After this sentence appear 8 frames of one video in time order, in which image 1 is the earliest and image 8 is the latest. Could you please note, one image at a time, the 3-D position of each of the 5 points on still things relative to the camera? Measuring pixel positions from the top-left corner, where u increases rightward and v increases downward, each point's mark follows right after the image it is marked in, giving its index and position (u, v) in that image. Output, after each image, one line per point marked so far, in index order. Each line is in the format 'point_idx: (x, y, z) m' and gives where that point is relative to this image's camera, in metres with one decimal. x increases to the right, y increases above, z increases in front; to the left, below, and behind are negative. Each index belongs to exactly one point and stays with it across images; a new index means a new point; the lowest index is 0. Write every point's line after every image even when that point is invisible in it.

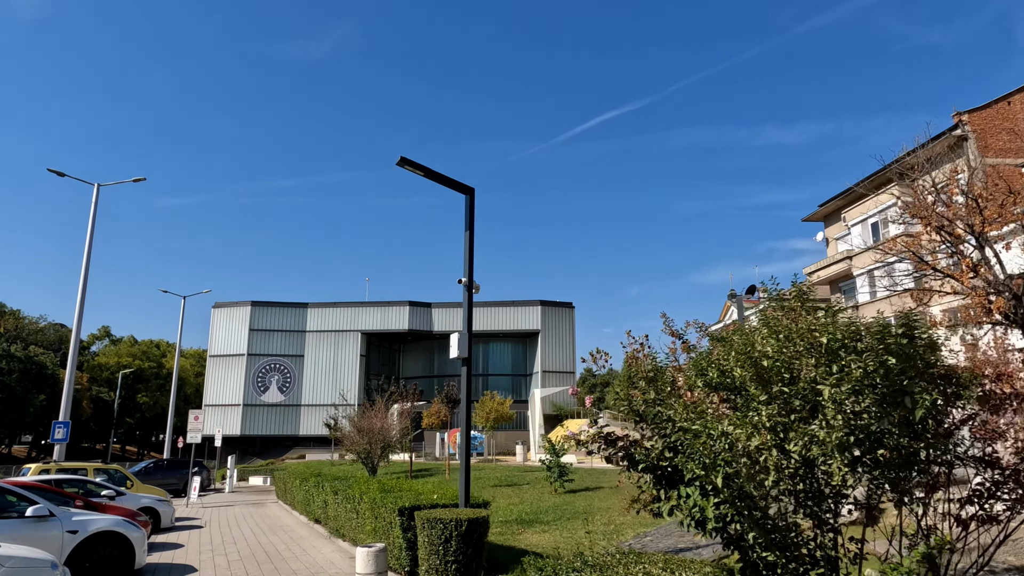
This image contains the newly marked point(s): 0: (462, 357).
0: (-0.7, -1.0, +9.0) m
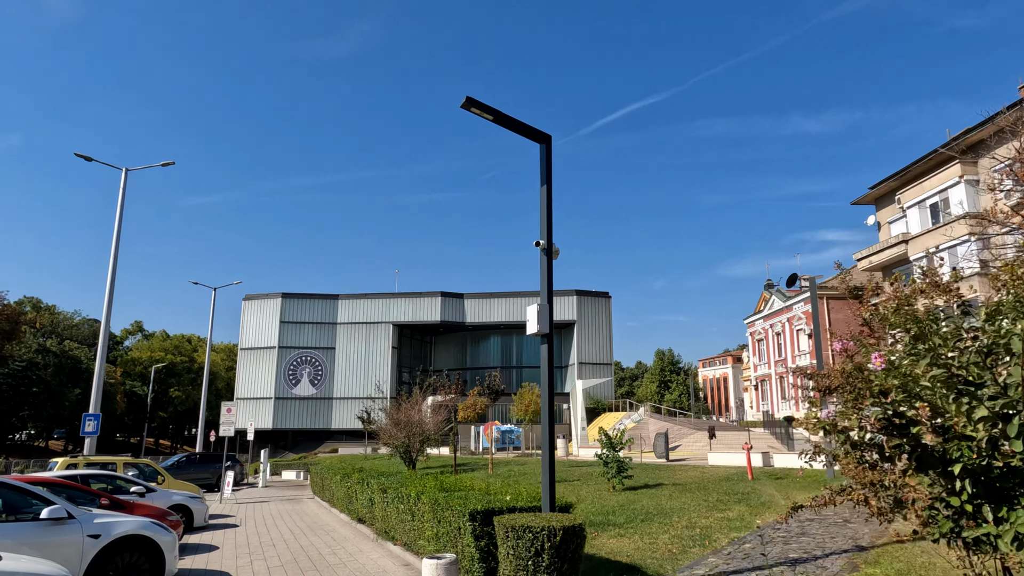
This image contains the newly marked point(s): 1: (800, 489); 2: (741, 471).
0: (+0.3, -0.5, +7.6) m
1: (+6.5, -4.6, +15.1) m
2: (+6.7, -5.4, +19.4) m
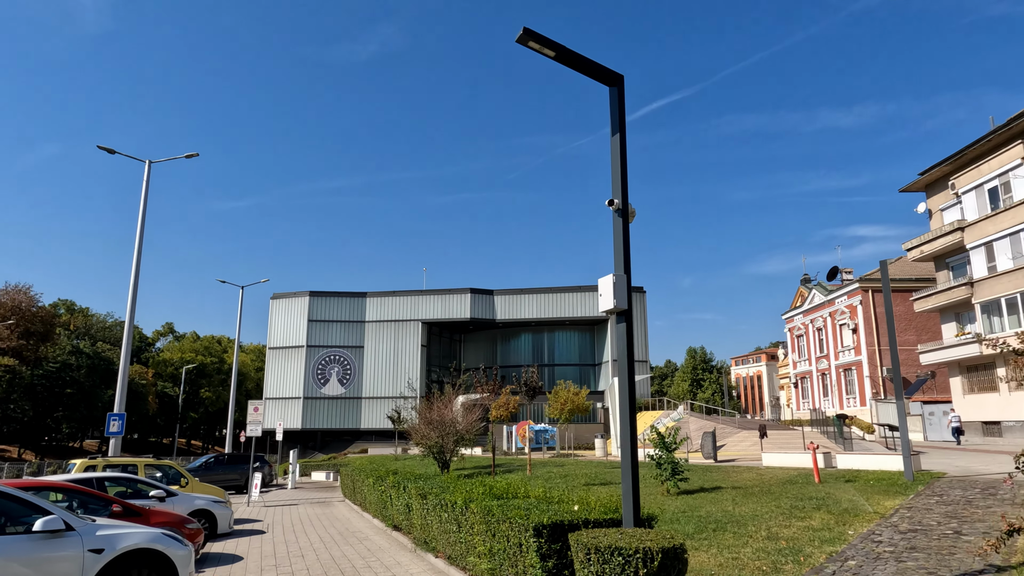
0: (+1.0, -0.2, +6.3) m
1: (+7.5, -4.2, +13.5) m
2: (+7.8, -5.0, +17.9) m
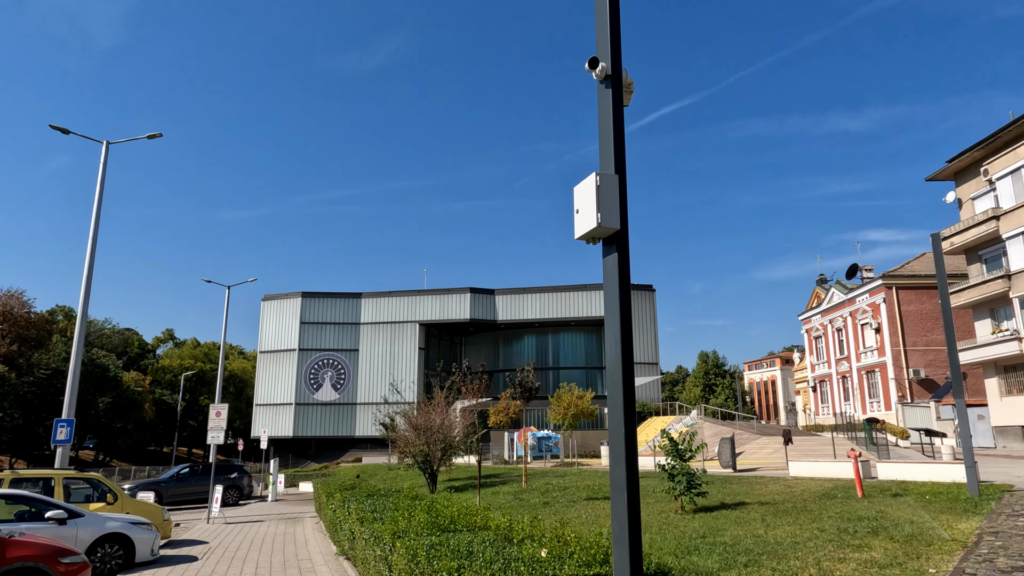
0: (+0.5, +0.3, +3.9) m
1: (+7.2, -3.7, +10.9) m
2: (+7.6, -4.6, +15.3) m
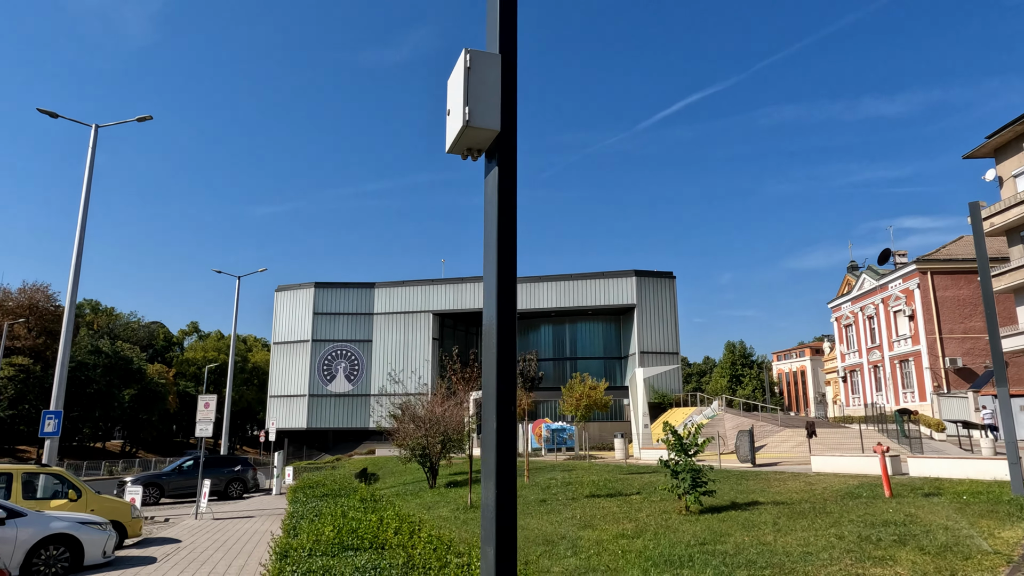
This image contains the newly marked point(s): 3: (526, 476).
0: (-0.1, +0.6, +2.7) m
1: (+6.8, -3.3, +9.5) m
2: (+7.4, -4.1, +13.9) m
3: (+0.4, -5.6, +19.9) m
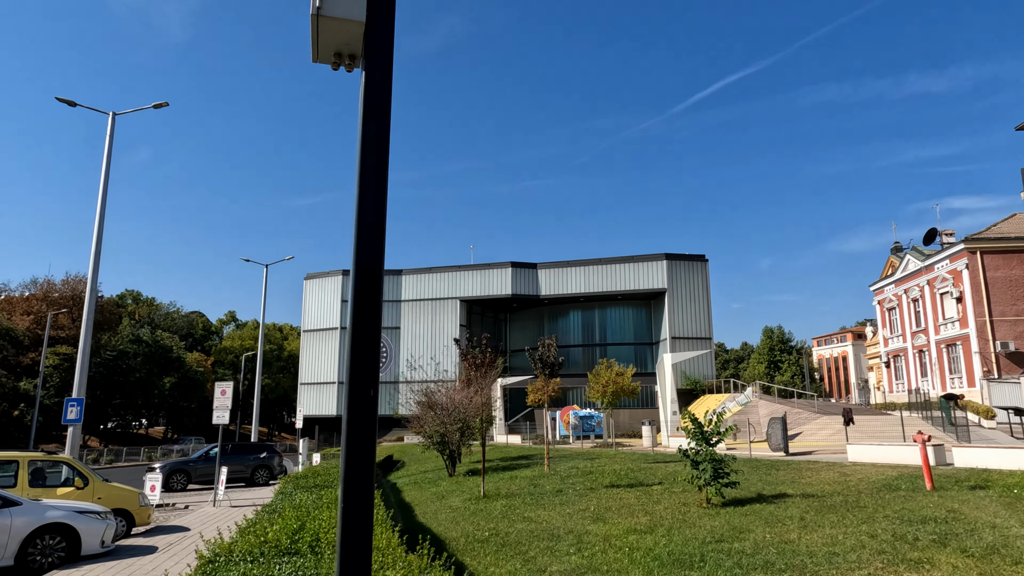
0: (-0.5, +0.7, +2.1) m
1: (+6.9, -2.9, +8.6) m
2: (+7.7, -3.6, +12.9) m
3: (+1.0, -5.1, +19.3) m
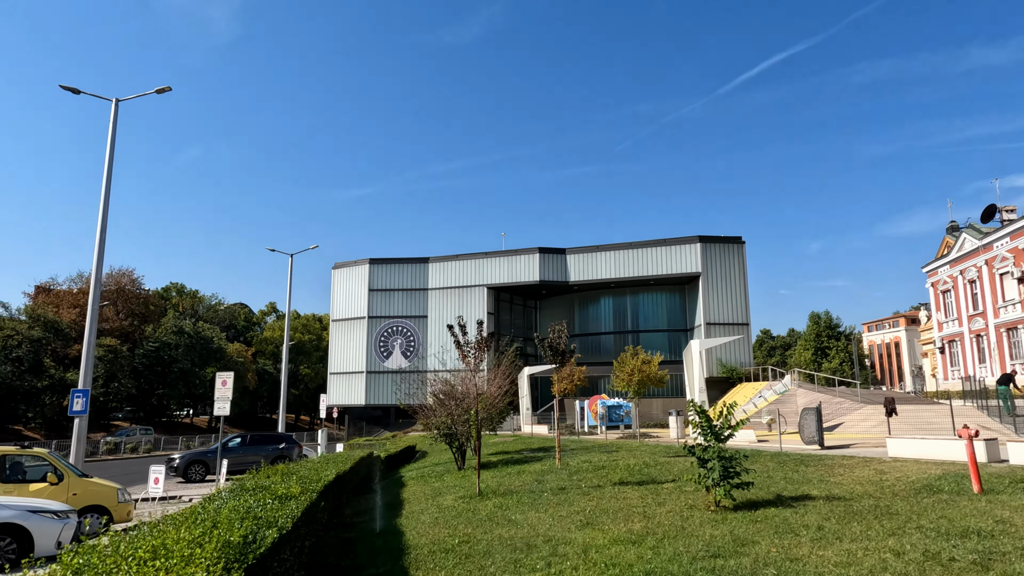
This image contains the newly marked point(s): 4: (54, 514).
0: (-1.4, +0.9, +1.0) m
1: (+6.4, -2.6, +7.1) m
2: (+7.5, -3.2, +11.4) m
3: (+1.3, -4.6, +18.2) m
4: (-6.8, -3.4, +10.0) m
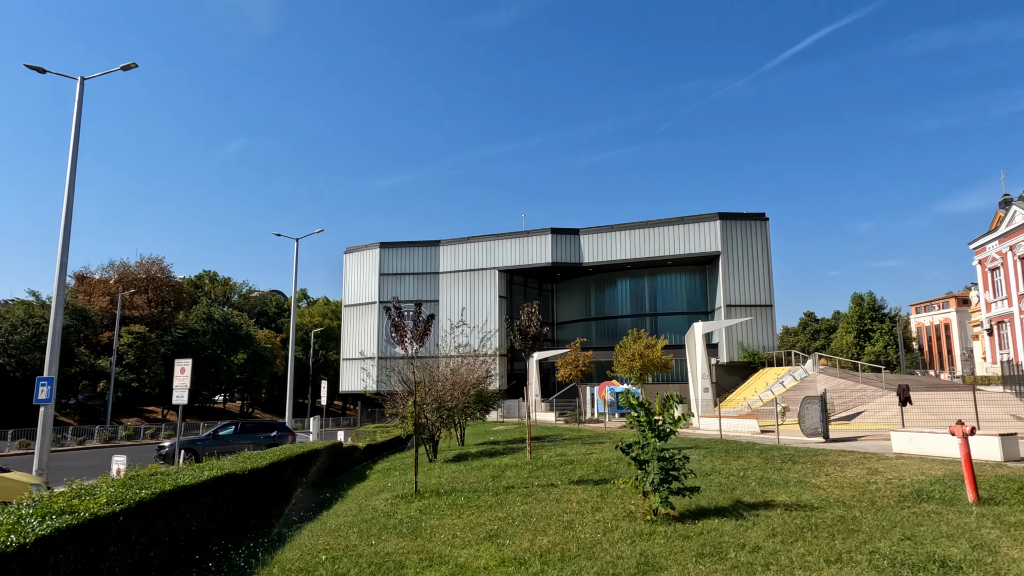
0: (-3.2, +1.0, -0.2) m
1: (+5.0, -2.2, +5.4) m
2: (+6.4, -2.7, +9.6) m
3: (+0.6, -4.1, +16.9) m
4: (-8.0, -3.1, +9.1) m
